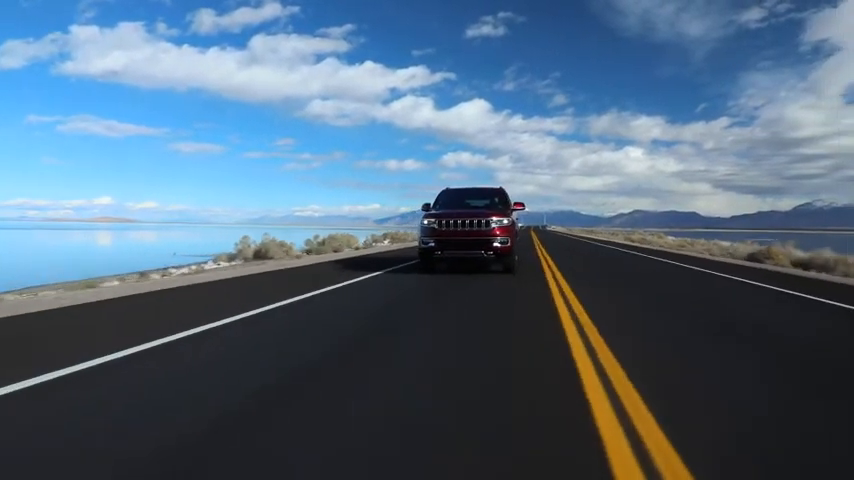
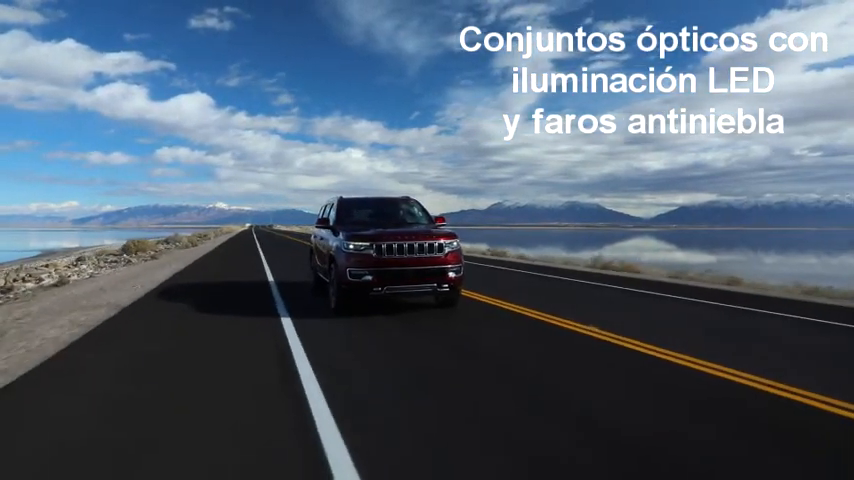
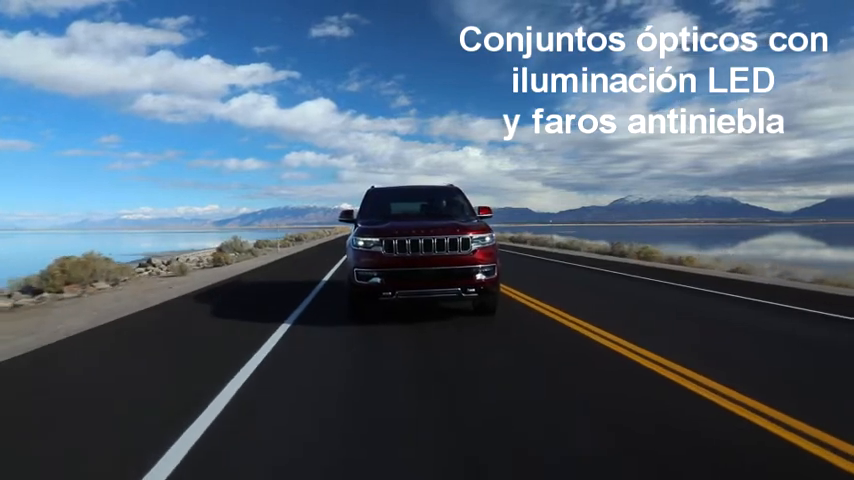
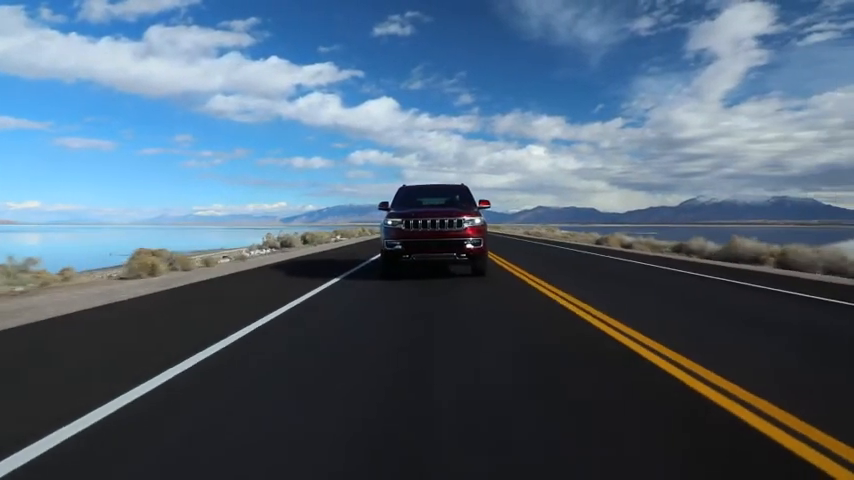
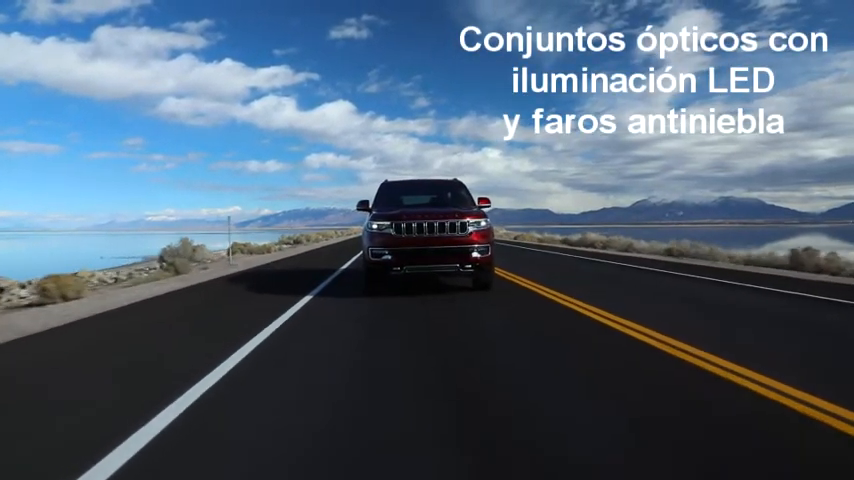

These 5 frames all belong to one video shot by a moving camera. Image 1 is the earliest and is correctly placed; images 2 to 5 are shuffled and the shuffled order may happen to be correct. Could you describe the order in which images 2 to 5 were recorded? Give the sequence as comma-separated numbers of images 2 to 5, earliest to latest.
4, 5, 3, 2
